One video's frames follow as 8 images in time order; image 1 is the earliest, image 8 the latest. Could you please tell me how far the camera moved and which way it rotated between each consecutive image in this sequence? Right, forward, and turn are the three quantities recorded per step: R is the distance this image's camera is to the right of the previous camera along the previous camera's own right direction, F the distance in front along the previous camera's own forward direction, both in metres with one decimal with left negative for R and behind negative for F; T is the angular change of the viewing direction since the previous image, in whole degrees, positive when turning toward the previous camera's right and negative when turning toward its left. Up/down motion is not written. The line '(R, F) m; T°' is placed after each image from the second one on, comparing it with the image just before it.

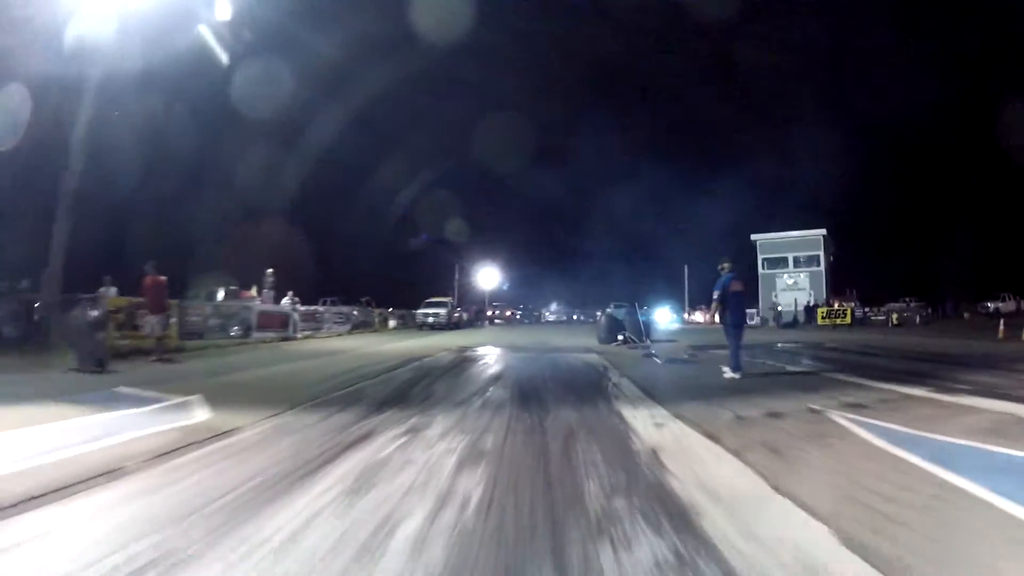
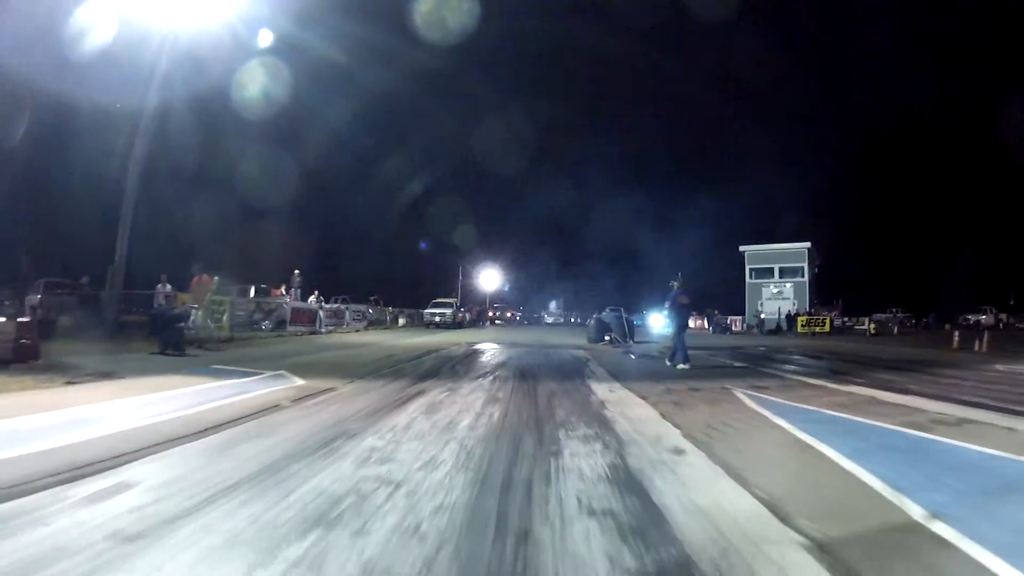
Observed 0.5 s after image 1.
(-0.1, -4.3) m; 0°
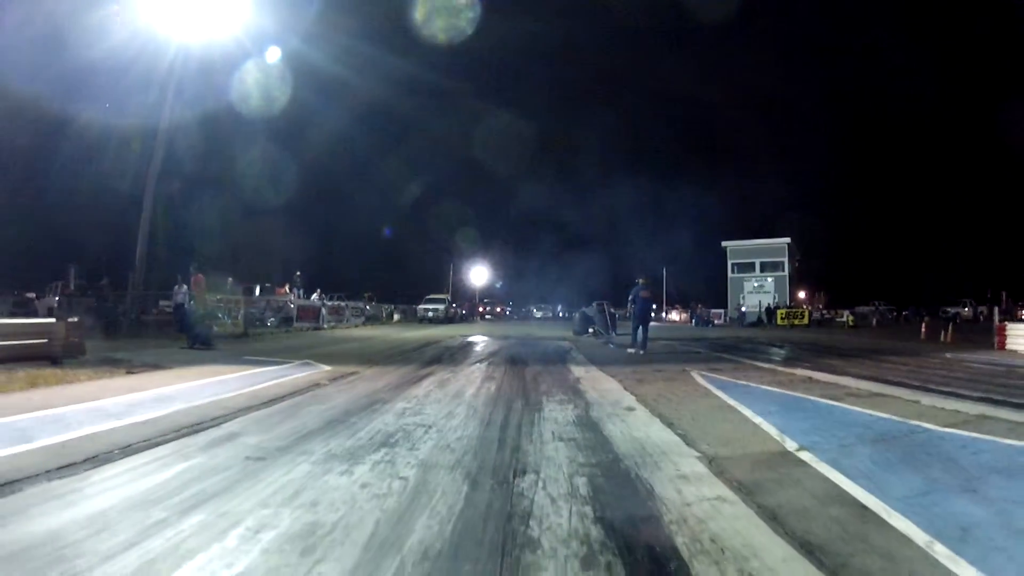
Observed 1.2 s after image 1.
(-0.1, -2.7) m; +1°
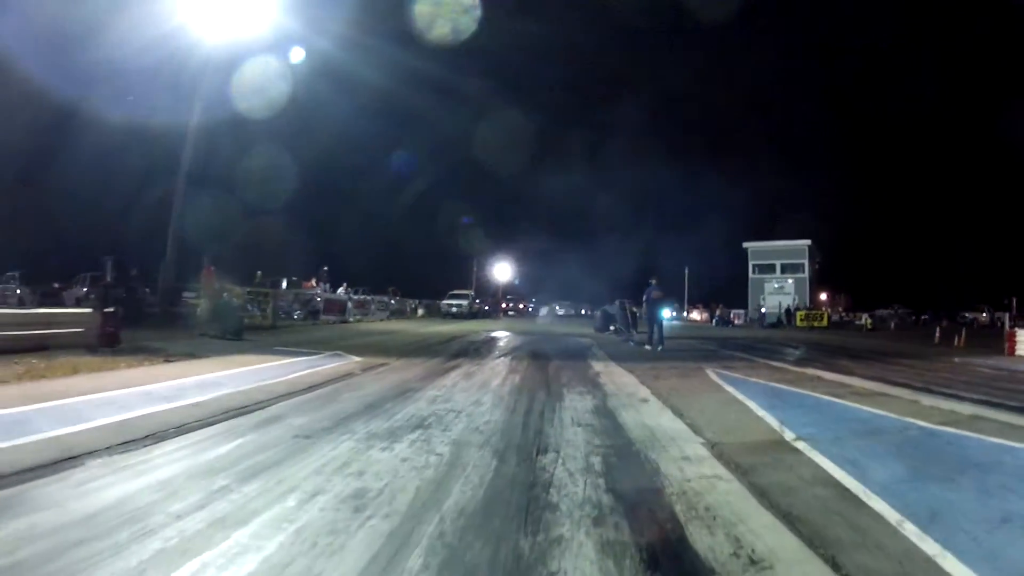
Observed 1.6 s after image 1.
(0.0, -0.8) m; -1°
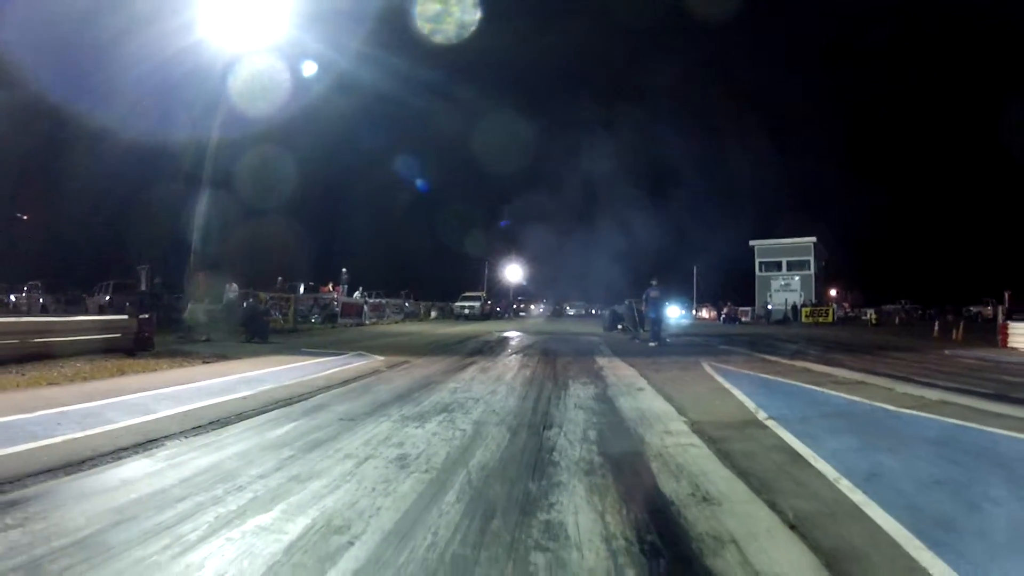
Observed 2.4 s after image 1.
(0.0, -1.5) m; -1°
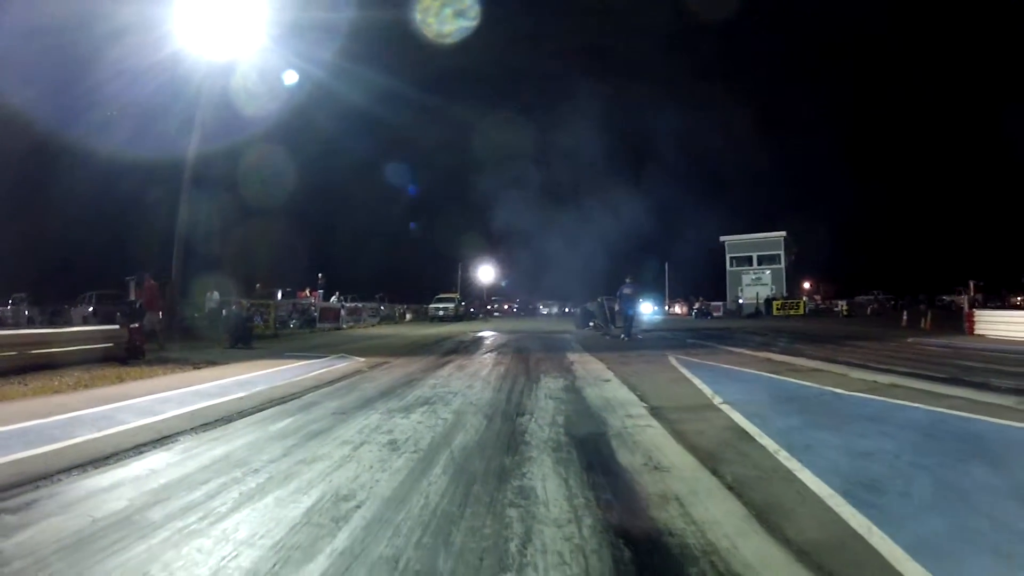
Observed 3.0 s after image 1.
(0.0, -1.0) m; +2°
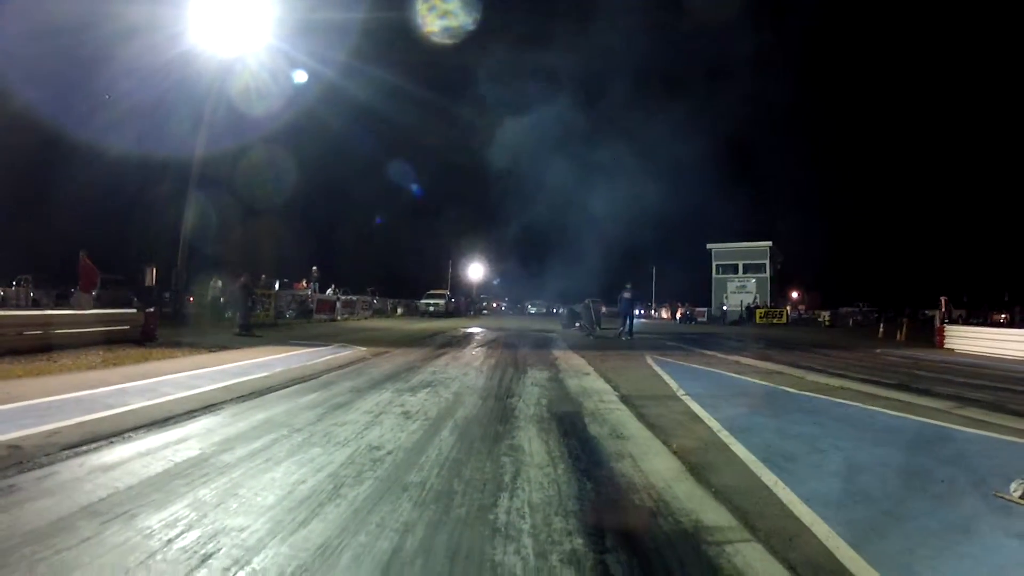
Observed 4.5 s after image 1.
(-0.1, -1.8) m; +1°
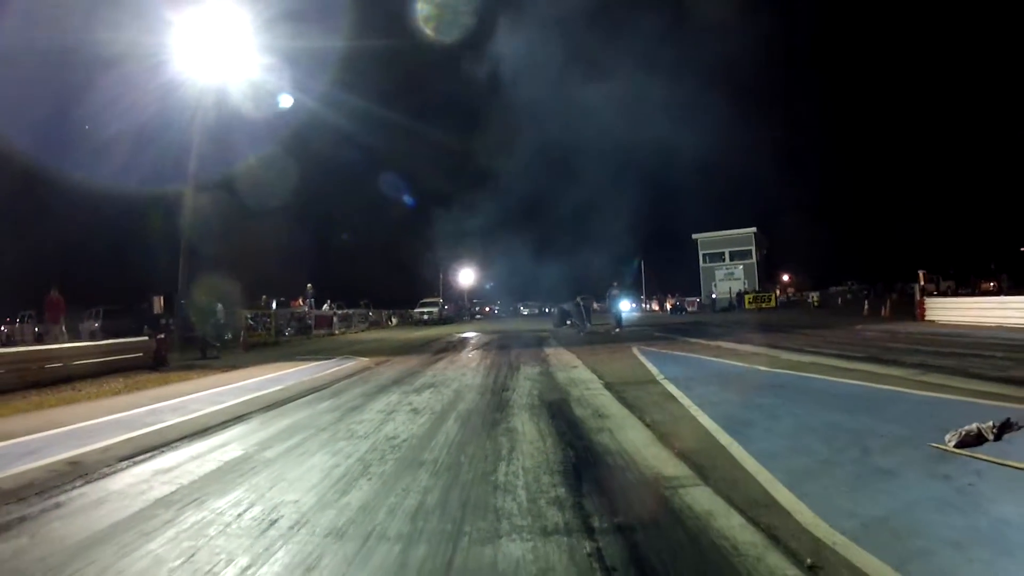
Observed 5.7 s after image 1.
(+0.1, -1.4) m; +1°
